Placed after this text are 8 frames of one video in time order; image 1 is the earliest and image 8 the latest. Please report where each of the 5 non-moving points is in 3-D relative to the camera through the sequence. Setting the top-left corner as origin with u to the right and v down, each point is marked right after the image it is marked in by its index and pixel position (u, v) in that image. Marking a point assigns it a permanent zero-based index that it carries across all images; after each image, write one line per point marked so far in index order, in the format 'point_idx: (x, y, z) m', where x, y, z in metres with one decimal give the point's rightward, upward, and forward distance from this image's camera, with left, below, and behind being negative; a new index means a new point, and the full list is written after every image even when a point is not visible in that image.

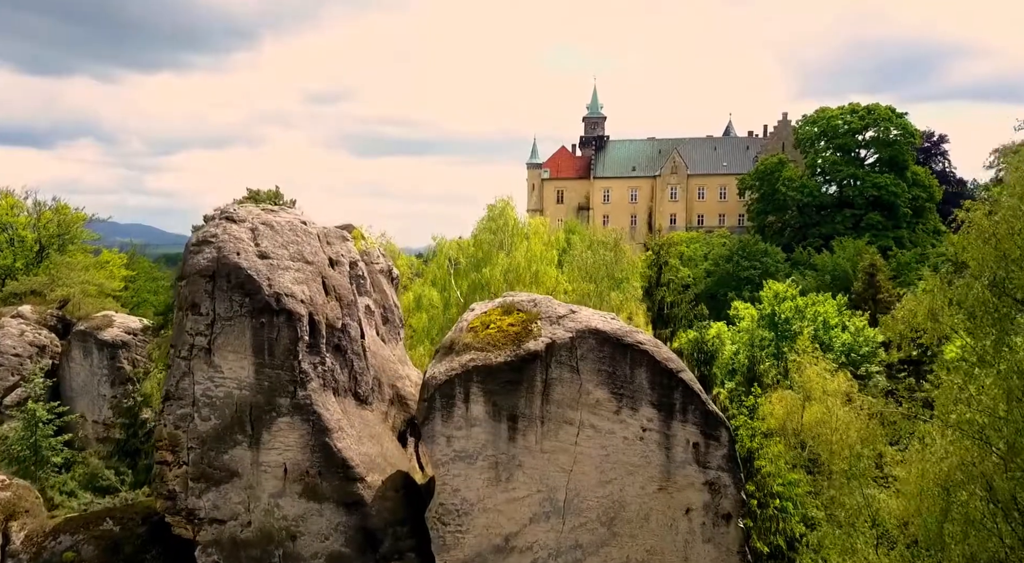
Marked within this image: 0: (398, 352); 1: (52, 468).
0: (-2.1, -1.3, +14.0) m
1: (-11.4, -4.6, +19.6) m
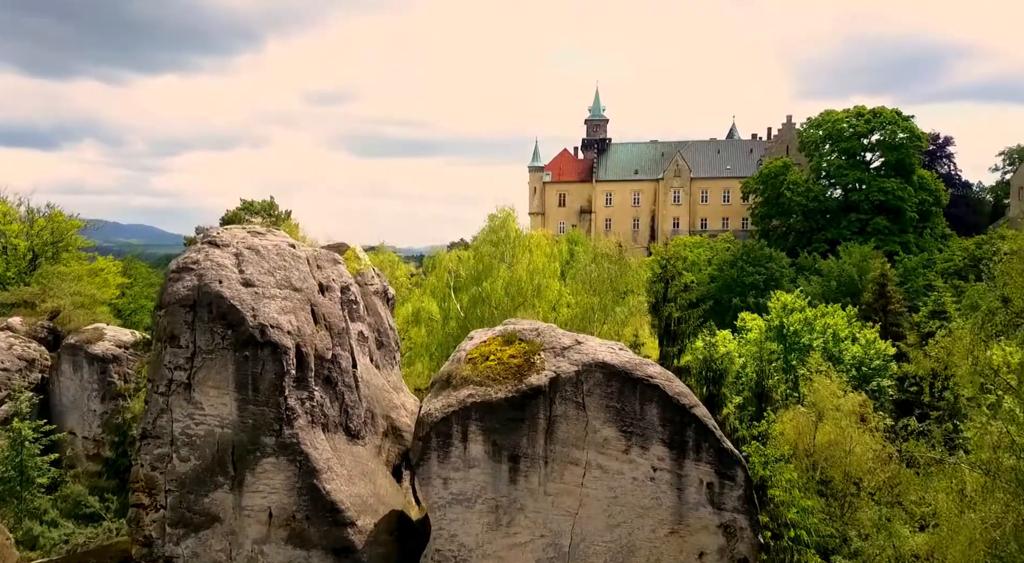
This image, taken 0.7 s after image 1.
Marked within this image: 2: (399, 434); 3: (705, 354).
0: (-2.0, -1.7, +13.3) m
1: (-11.4, -5.0, +18.9) m
2: (-1.7, -2.4, +12.1) m
3: (+6.2, -2.7, +24.4) m
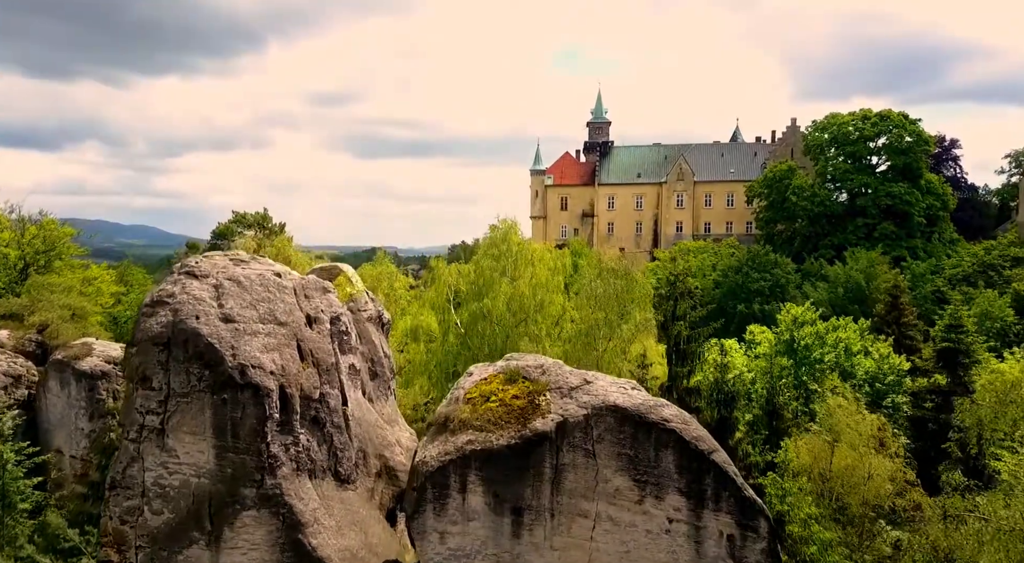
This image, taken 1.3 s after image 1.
0: (-2.0, -2.1, +12.5) m
1: (-11.3, -5.4, +18.1) m
2: (-1.7, -2.8, +11.3) m
3: (+6.2, -3.1, +23.6) m
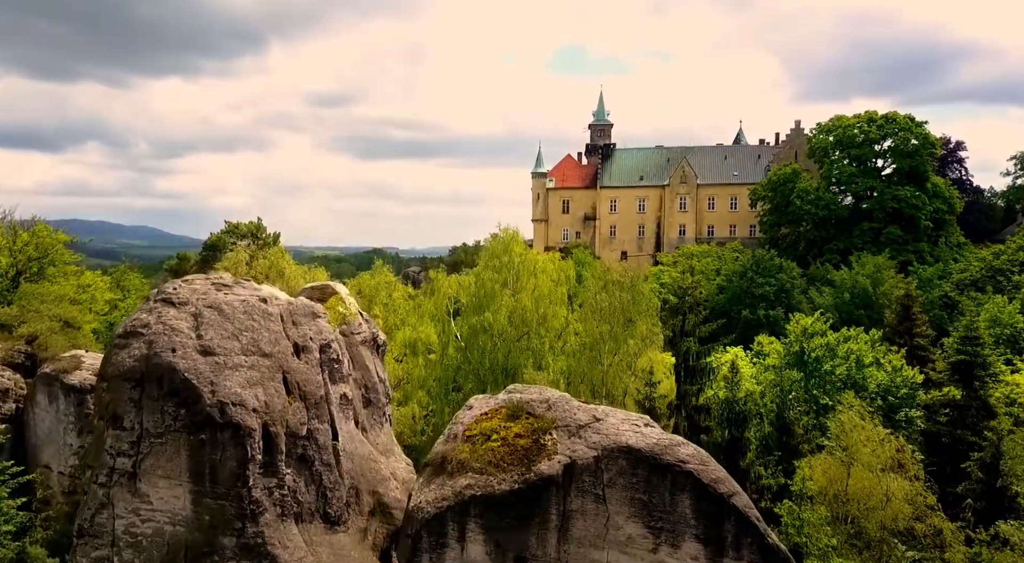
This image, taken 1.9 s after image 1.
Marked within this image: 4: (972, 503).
0: (-2.0, -2.4, +11.8) m
1: (-11.3, -5.7, +17.4) m
2: (-1.7, -3.1, +10.6) m
3: (+6.3, -3.4, +22.9) m
4: (+11.0, -5.3, +18.8) m
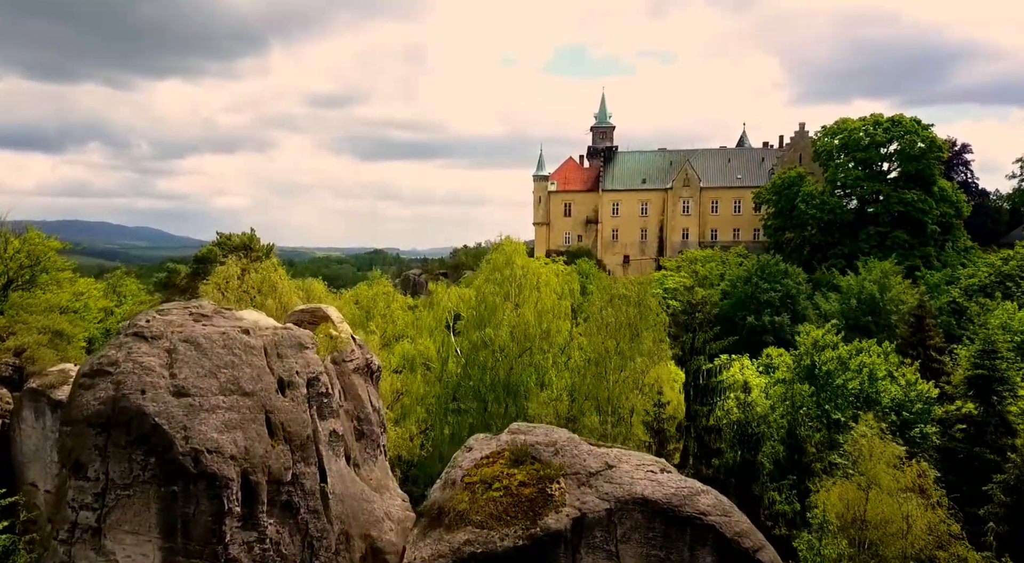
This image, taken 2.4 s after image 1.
0: (-1.9, -2.7, +11.1) m
1: (-11.2, -6.0, +16.7) m
2: (-1.6, -3.4, +9.9) m
3: (+6.4, -3.8, +22.1) m
4: (+11.1, -5.6, +18.0) m
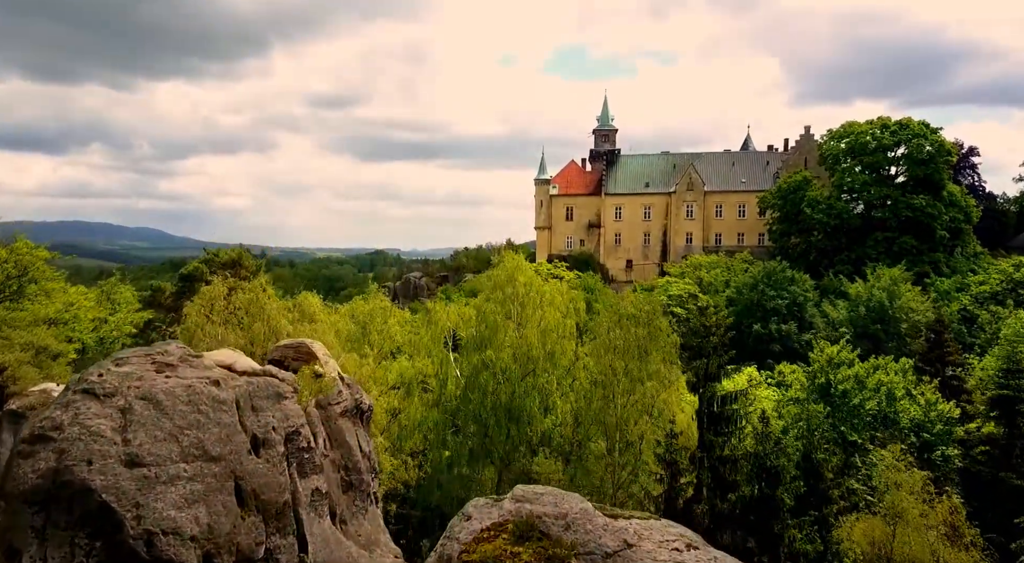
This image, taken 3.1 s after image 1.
0: (-1.9, -3.1, +10.1) m
1: (-11.2, -6.5, +15.7) m
2: (-1.6, -3.8, +8.8) m
3: (+6.4, -4.2, +21.1) m
4: (+11.1, -6.1, +17.0) m
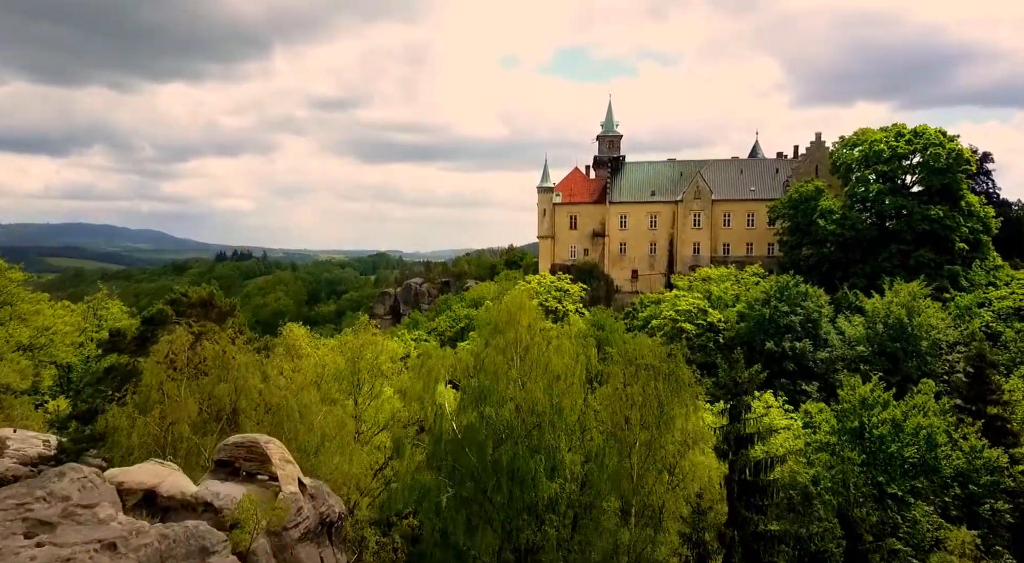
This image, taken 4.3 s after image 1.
0: (-1.8, -4.0, +8.0) m
1: (-11.1, -7.4, +13.6) m
2: (-1.5, -4.7, +6.8) m
3: (+6.5, -5.1, +19.0) m
4: (+11.2, -7.0, +14.9) m
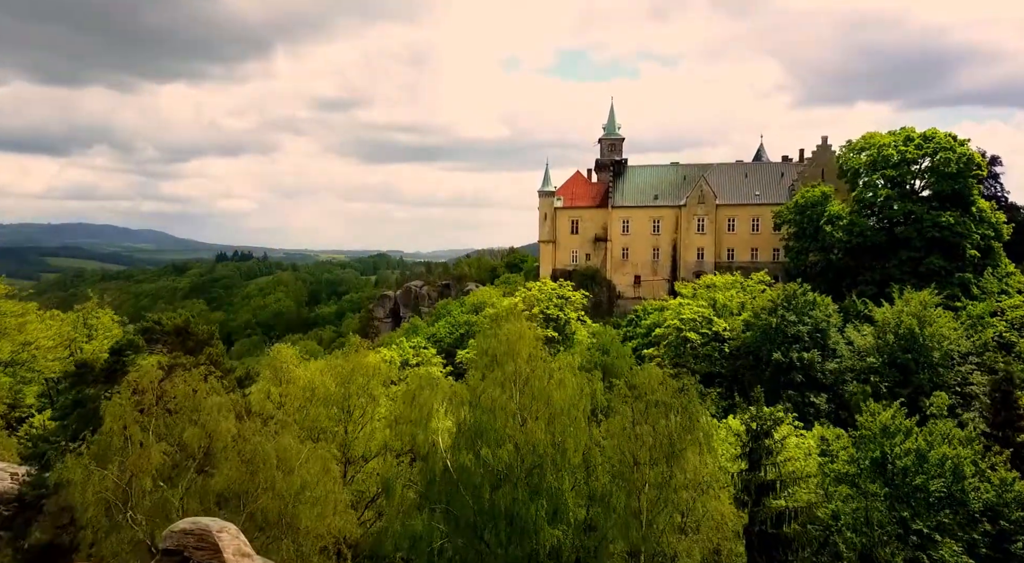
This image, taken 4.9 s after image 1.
0: (-1.9, -4.6, +6.8) m
1: (-11.1, -7.9, +12.4) m
2: (-1.6, -5.3, +5.5) m
3: (+6.5, -5.6, +17.8) m
4: (+11.1, -7.5, +13.6) m
